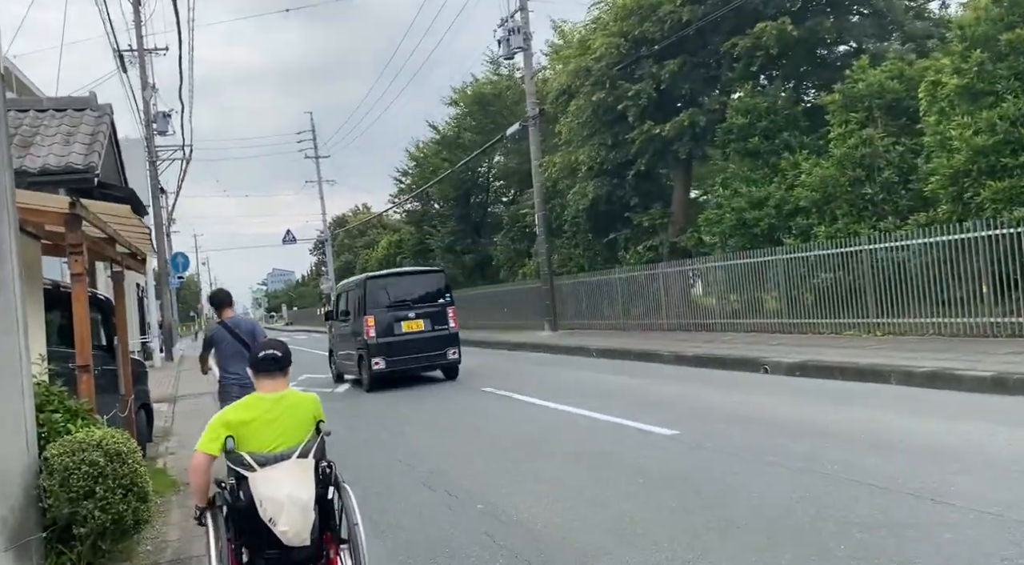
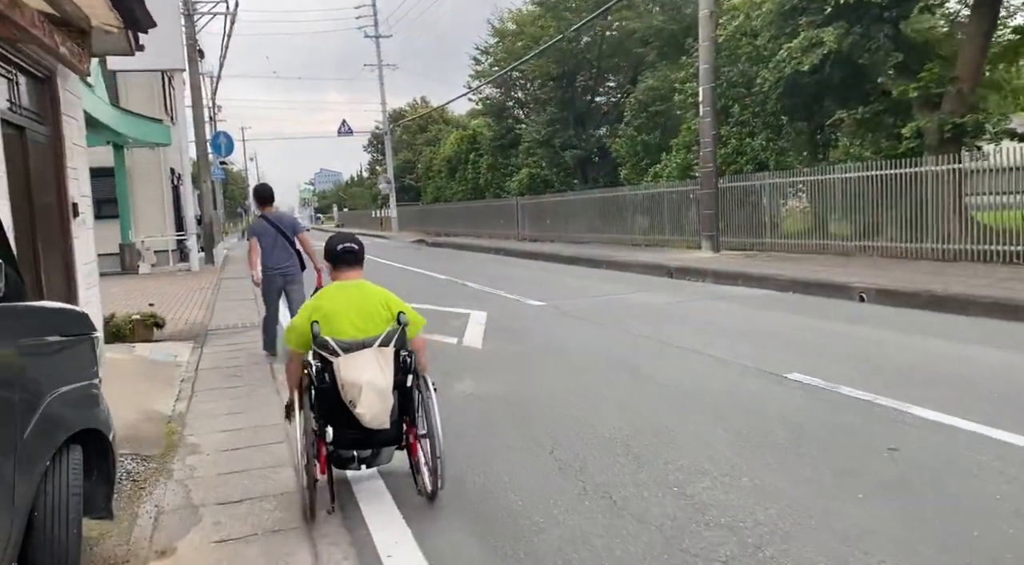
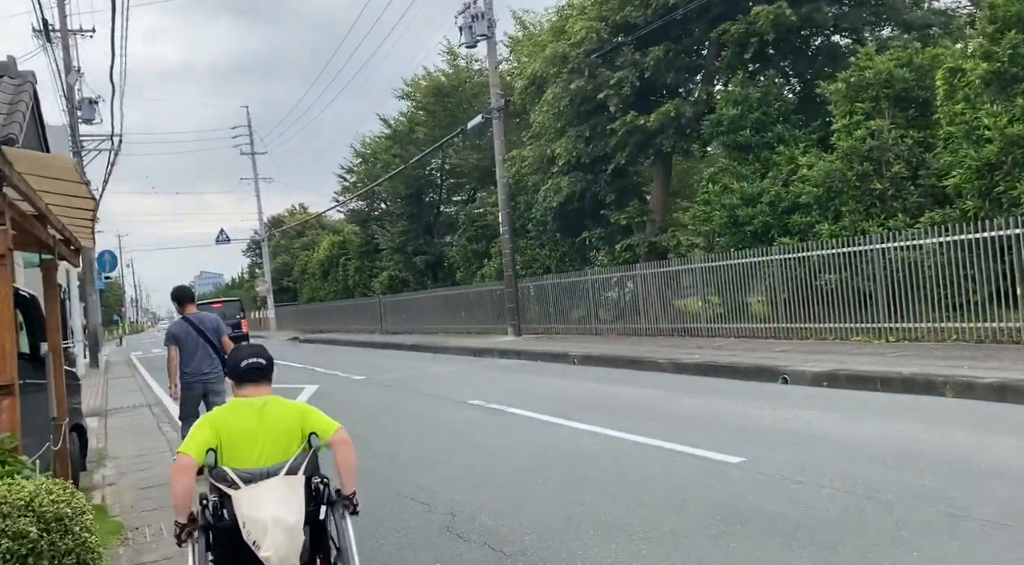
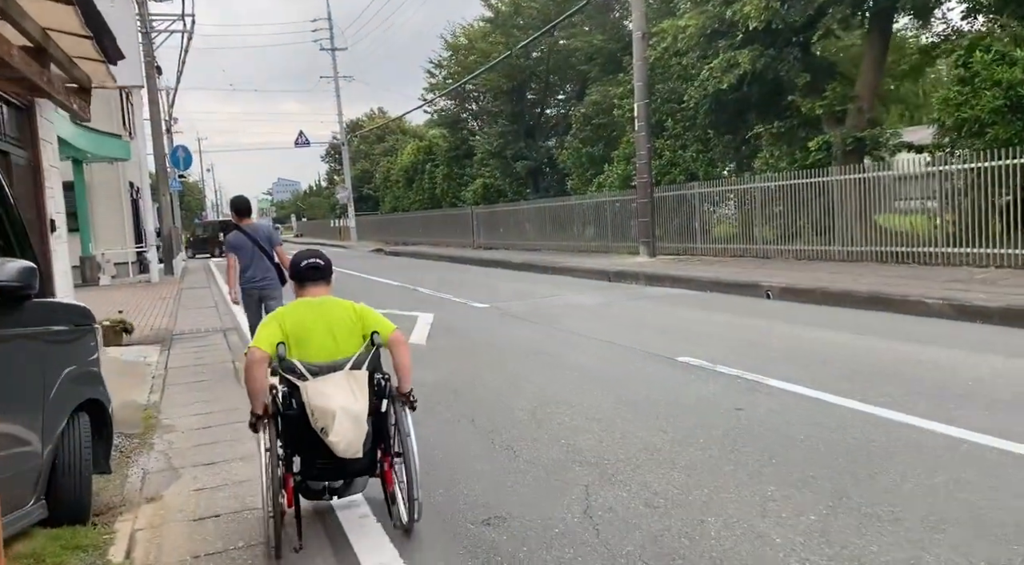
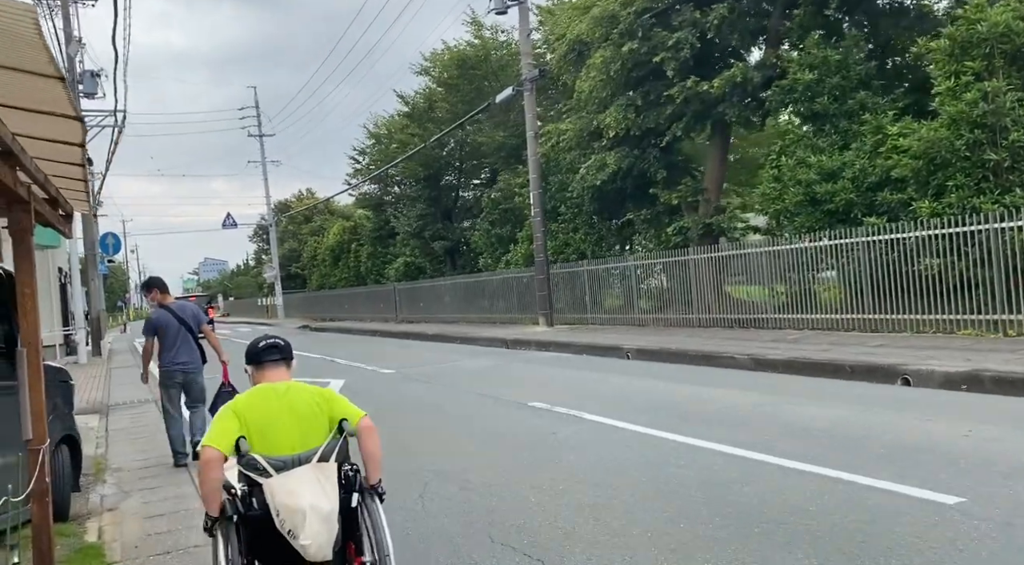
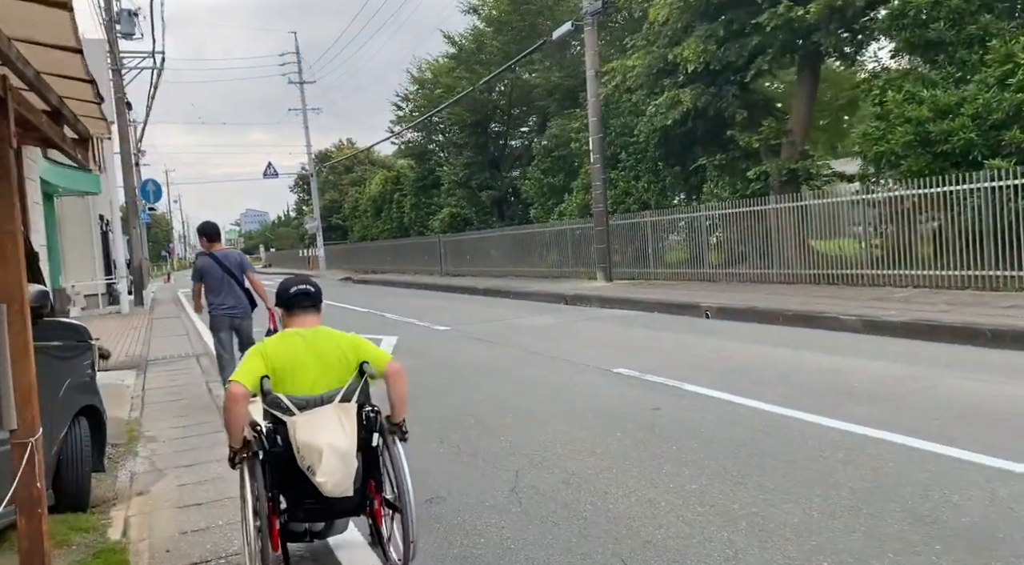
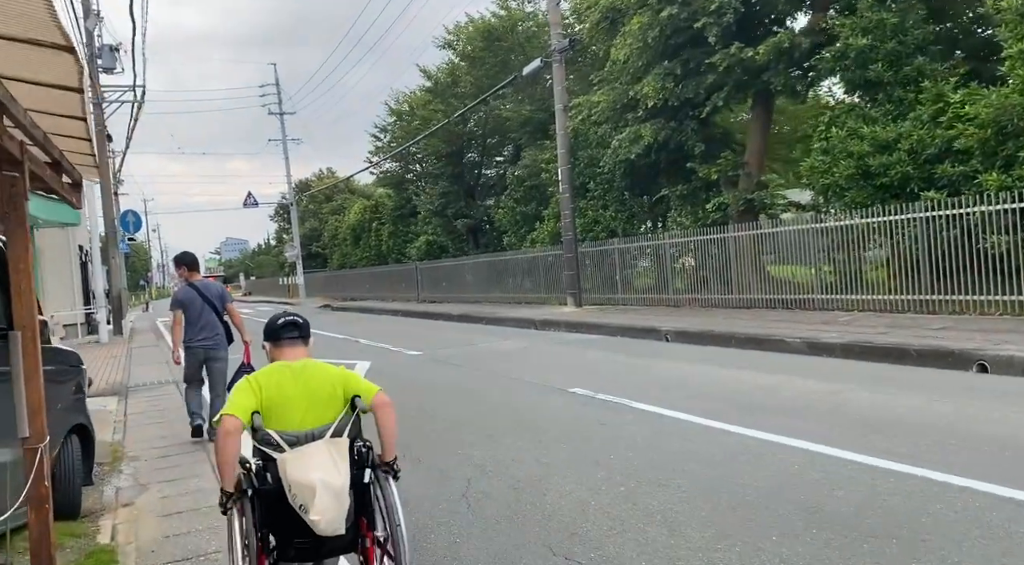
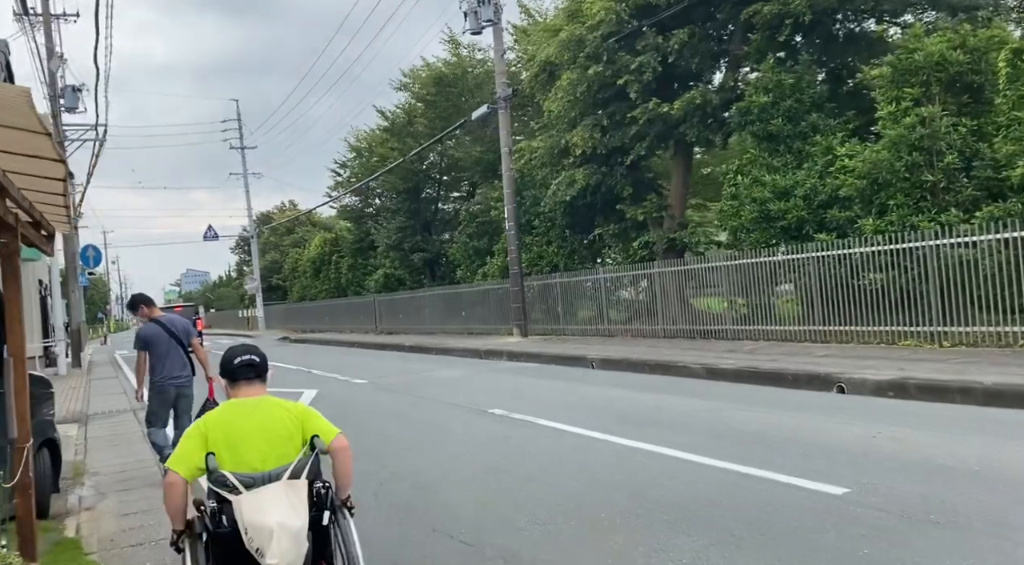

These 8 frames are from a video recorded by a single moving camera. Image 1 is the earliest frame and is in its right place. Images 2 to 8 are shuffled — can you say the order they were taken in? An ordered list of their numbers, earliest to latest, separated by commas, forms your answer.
3, 8, 5, 7, 6, 4, 2
